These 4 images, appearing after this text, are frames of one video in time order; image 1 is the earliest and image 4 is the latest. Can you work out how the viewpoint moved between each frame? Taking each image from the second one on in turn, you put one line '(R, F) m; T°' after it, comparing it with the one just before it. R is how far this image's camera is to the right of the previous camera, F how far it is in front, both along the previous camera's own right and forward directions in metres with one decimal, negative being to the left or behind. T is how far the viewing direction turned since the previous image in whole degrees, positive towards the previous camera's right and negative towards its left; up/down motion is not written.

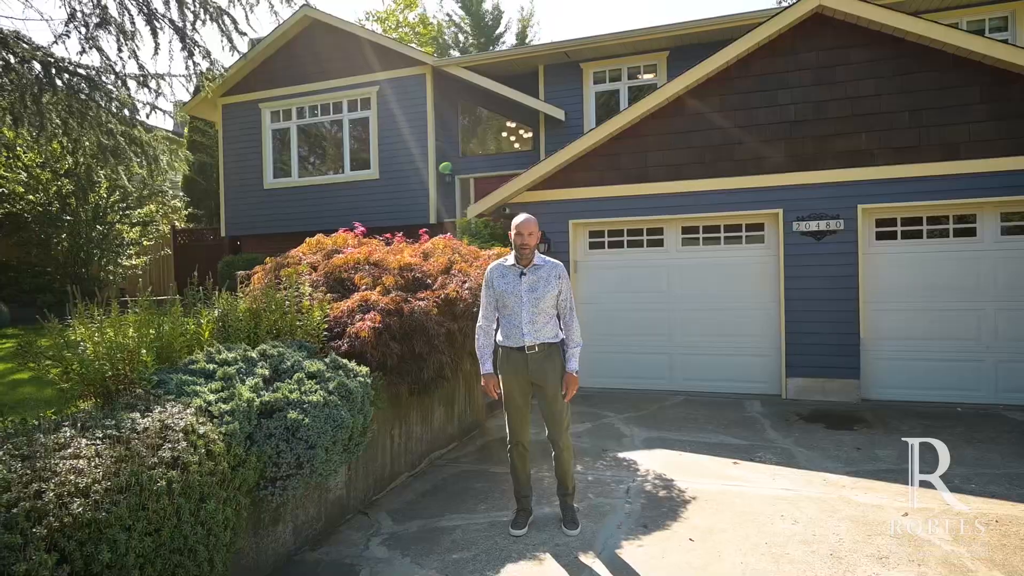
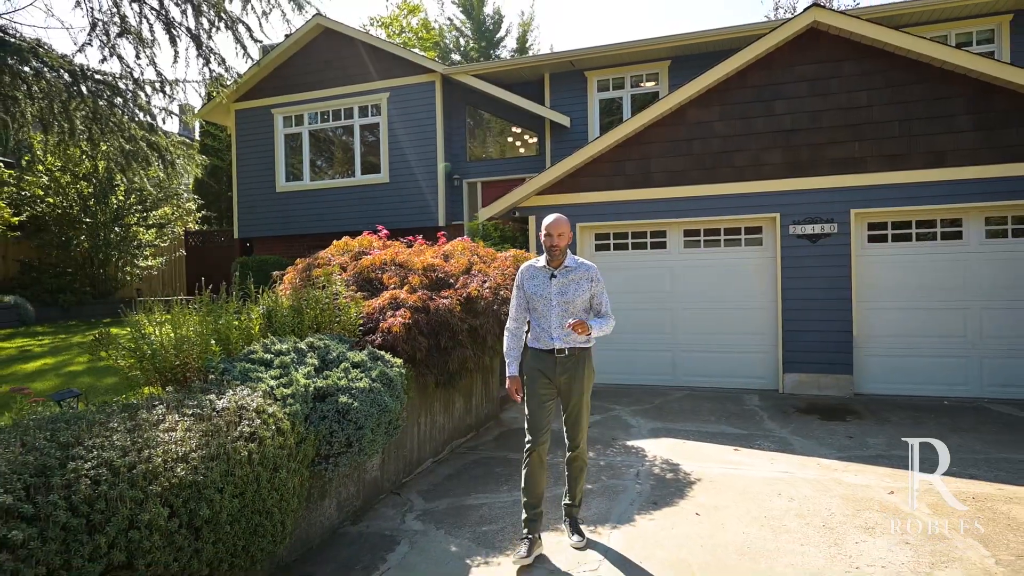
(-0.2, -0.4) m; 0°
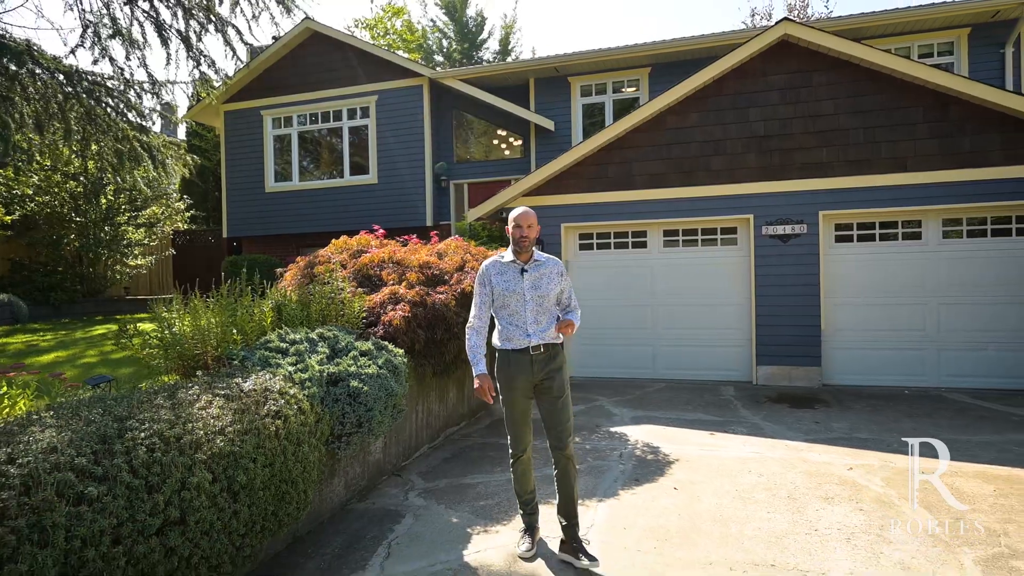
(-0.1, -0.3) m; +2°
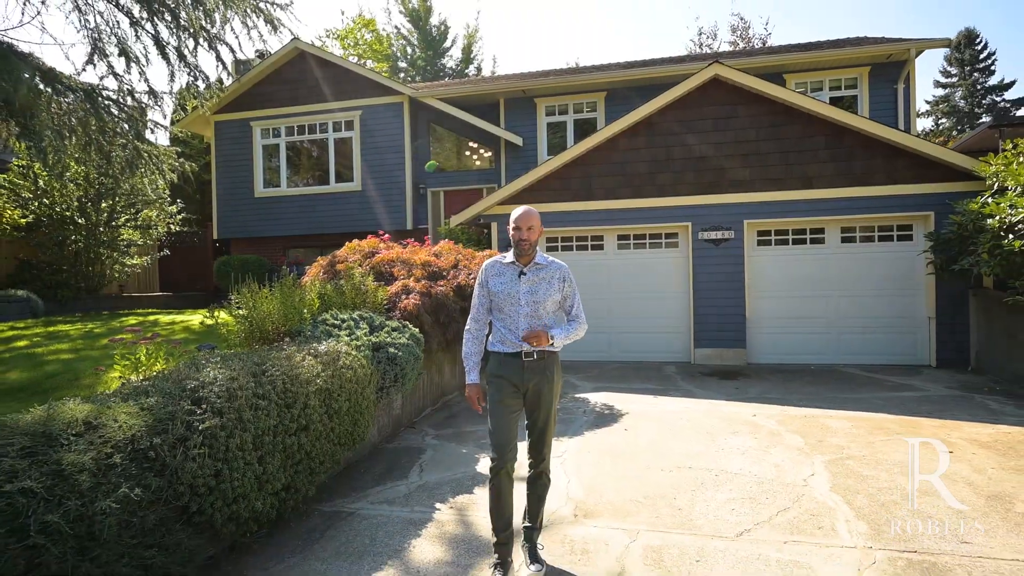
(-0.3, -1.4) m; +4°
